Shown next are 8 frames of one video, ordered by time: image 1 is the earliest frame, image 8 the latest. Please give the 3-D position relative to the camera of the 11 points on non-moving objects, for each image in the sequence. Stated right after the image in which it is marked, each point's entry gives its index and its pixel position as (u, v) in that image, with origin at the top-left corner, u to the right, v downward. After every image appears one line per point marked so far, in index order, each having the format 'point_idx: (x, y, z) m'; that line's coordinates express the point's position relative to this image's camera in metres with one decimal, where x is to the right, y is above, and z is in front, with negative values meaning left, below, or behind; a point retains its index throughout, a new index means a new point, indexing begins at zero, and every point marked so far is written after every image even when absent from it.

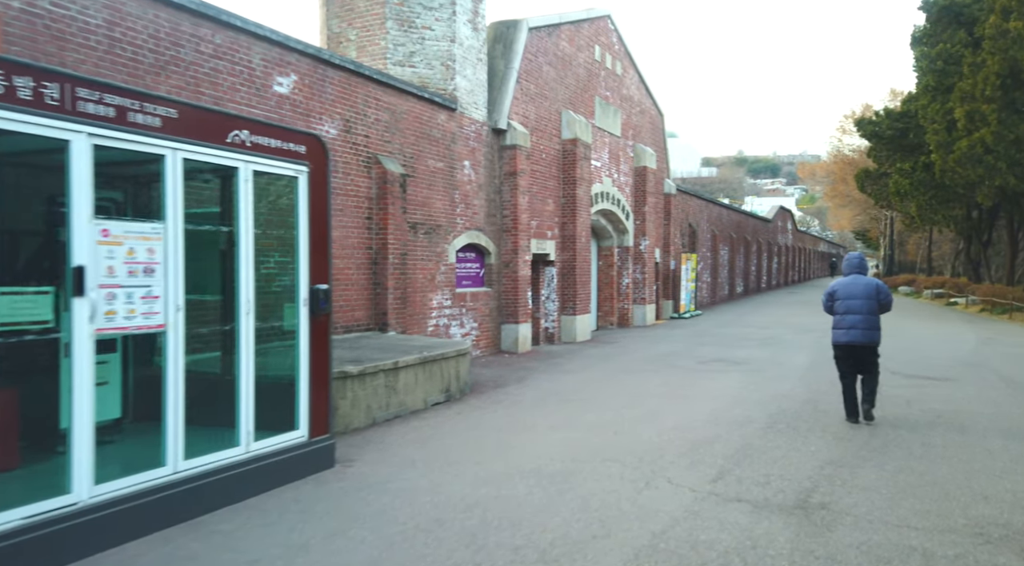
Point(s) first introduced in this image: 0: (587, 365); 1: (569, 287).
0: (+1.3, -1.5, +12.9) m
1: (+1.4, -0.1, +16.9) m
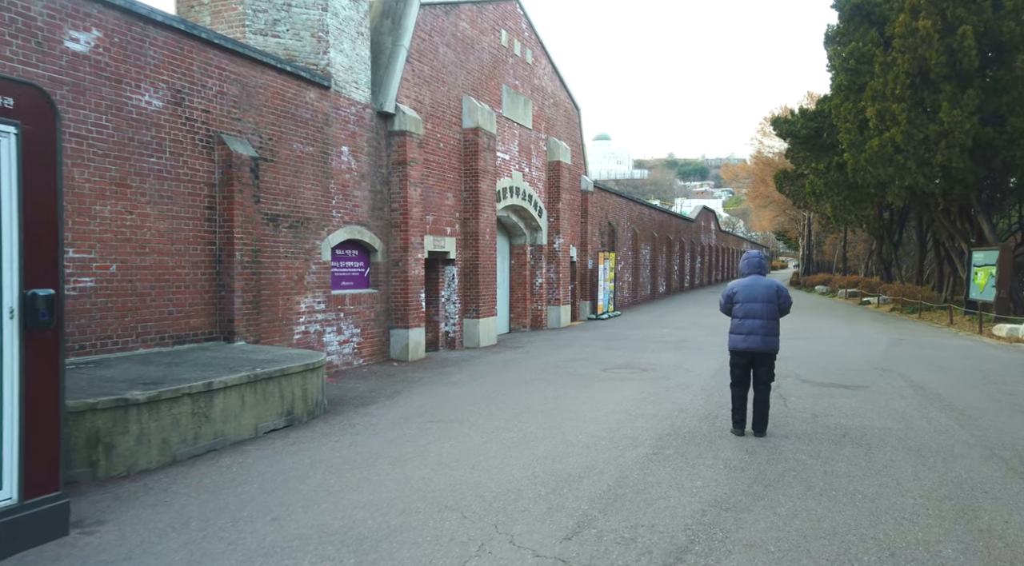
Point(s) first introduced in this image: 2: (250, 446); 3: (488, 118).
0: (-0.5, -1.5, +11.7) m
1: (-0.9, -0.1, +15.7) m
2: (-2.3, -1.5, +6.6) m
3: (-0.5, +3.6, +15.9) m
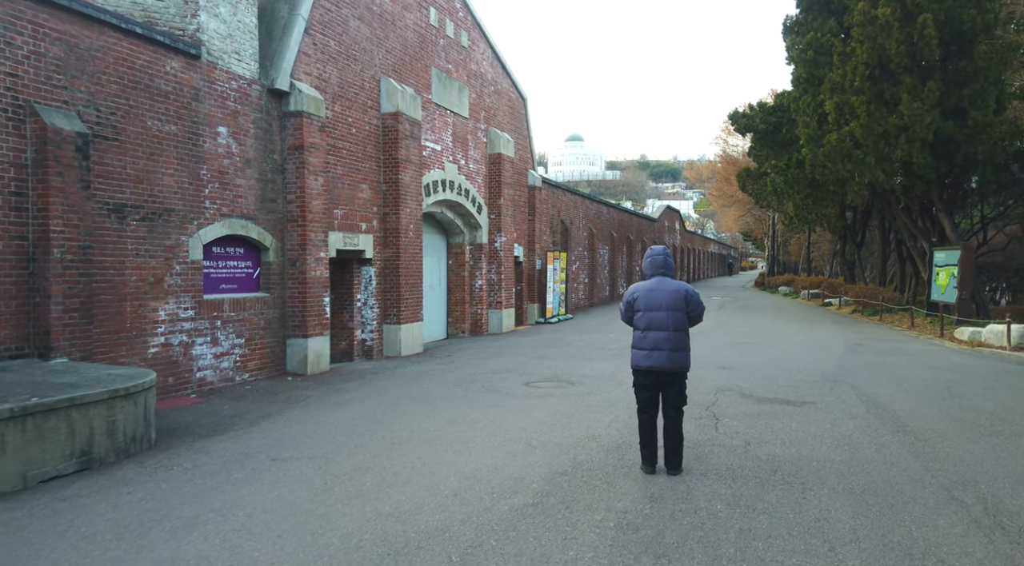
0: (-1.9, -1.5, +10.3) m
1: (-2.3, -0.2, +14.2) m
2: (-3.5, -1.5, +5.0) m
3: (-2.0, +3.6, +14.4) m
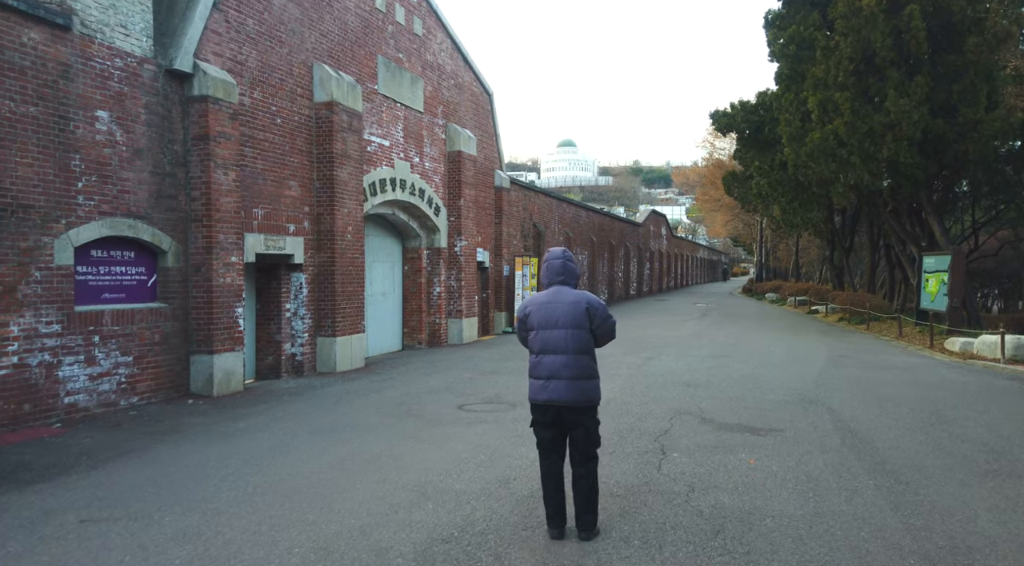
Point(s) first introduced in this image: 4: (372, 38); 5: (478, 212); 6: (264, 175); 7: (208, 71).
0: (-2.7, -1.6, +8.9) m
1: (-3.3, -0.3, +12.9) m
2: (-4.3, -1.6, +3.7) m
3: (-2.9, +3.4, +13.1) m
4: (-2.8, +4.9, +14.6) m
5: (-0.9, +1.9, +19.6) m
6: (-3.9, +1.7, +11.4) m
7: (-4.1, +2.9, +10.0) m
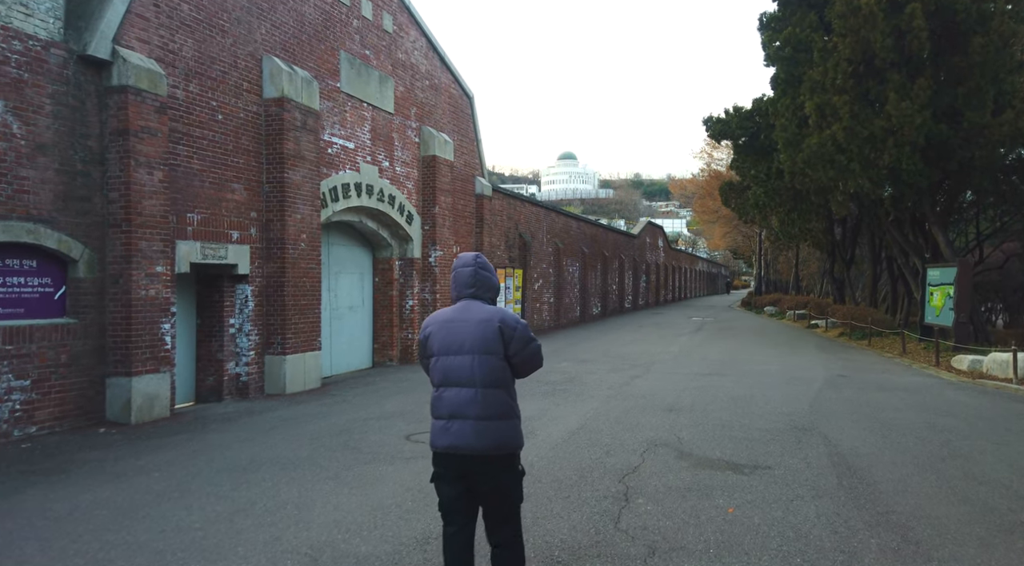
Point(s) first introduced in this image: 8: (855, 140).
0: (-3.3, -1.8, +7.8) m
1: (-3.8, -0.5, +11.8) m
2: (-4.9, -1.6, +2.5) m
3: (-3.5, +3.2, +12.1) m
4: (-3.3, +4.6, +13.5) m
5: (-1.4, +1.6, +18.5) m
6: (-4.4, +1.5, +10.4) m
7: (-4.7, +2.7, +9.0) m
8: (+8.9, +3.7, +19.0) m
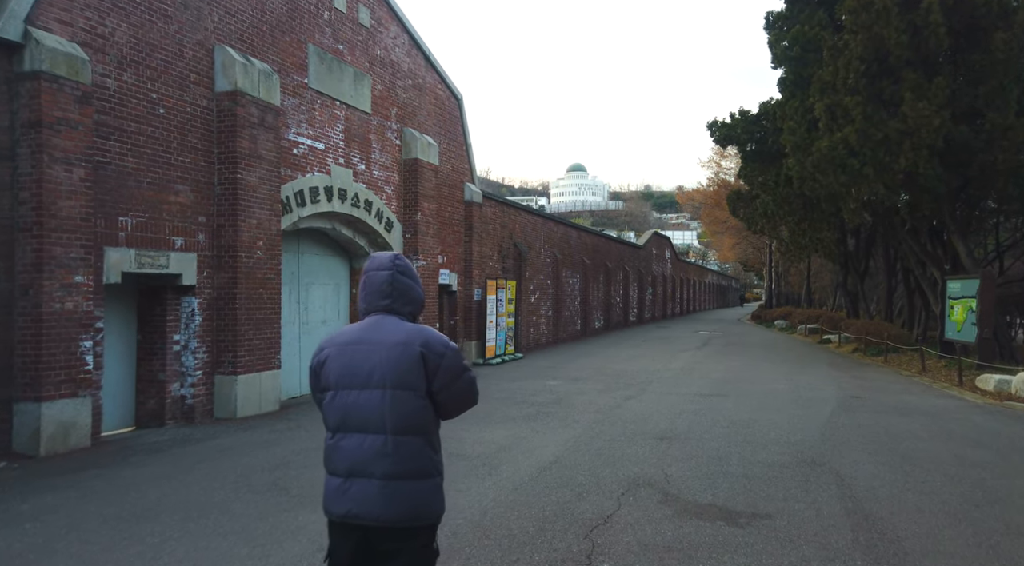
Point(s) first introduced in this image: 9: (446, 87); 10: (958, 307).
0: (-3.7, -1.9, +6.6) m
1: (-4.1, -0.7, +10.7) m
2: (-5.3, -1.6, +1.4) m
3: (-3.8, +3.0, +11.0) m
4: (-3.6, +4.4, +12.5) m
5: (-1.6, +1.3, +17.4) m
6: (-4.8, +1.4, +9.3) m
7: (-5.1, +2.6, +7.9) m
8: (+8.6, +3.4, +17.8) m
9: (-1.6, +4.8, +18.0) m
10: (+10.7, -0.6, +17.5) m
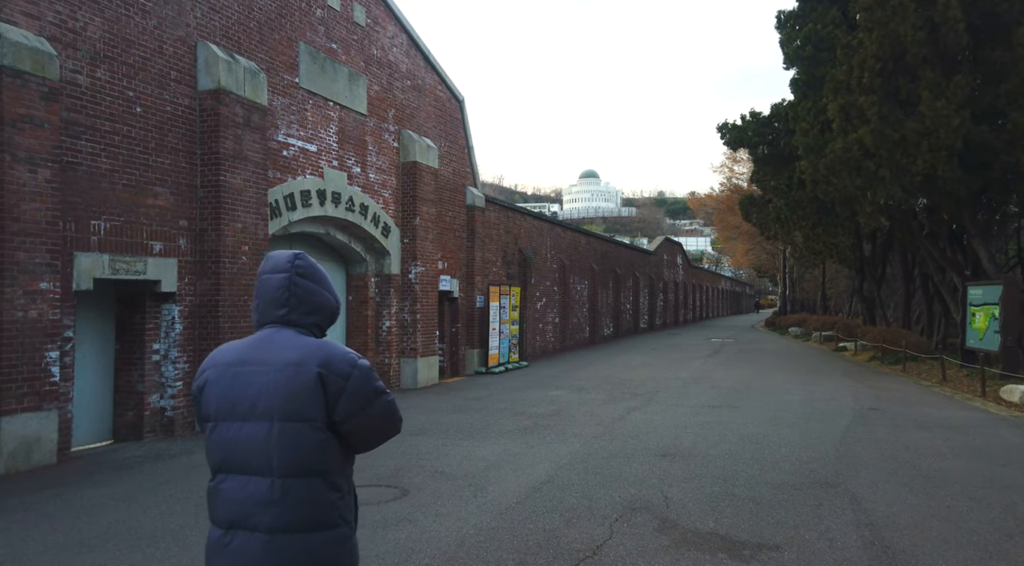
0: (-3.8, -1.9, +6.2) m
1: (-4.2, -0.8, +10.2) m
2: (-5.6, -1.6, +1.0) m
3: (-3.9, +2.9, +10.6) m
4: (-3.7, +4.3, +12.1) m
5: (-1.6, +1.1, +16.9) m
6: (-4.8, +1.3, +8.9) m
7: (-5.2, +2.5, +7.5) m
8: (+8.7, +3.2, +17.1) m
9: (-1.6, +4.6, +17.5) m
10: (+10.7, -0.7, +16.8) m
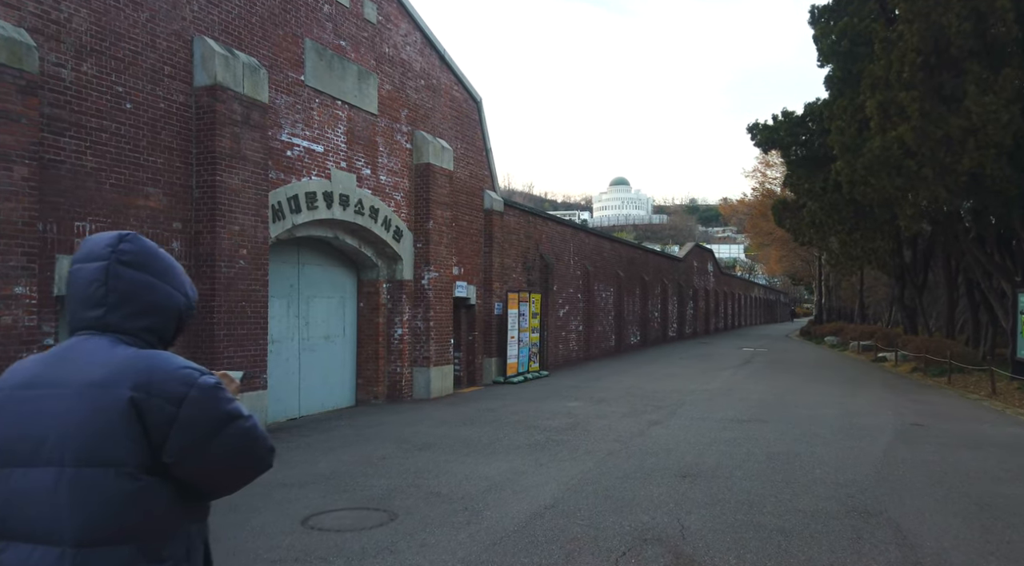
0: (-3.9, -1.9, +5.7) m
1: (-4.1, -0.8, +9.7) m
2: (-5.8, -1.6, +0.5) m
3: (-3.7, +2.9, +10.1) m
4: (-3.4, +4.2, +11.6) m
5: (-1.2, +1.0, +16.3) m
6: (-4.8, +1.2, +8.5) m
7: (-5.1, +2.5, +7.1) m
8: (+9.1, +3.1, +16.1) m
9: (-1.1, +4.5, +17.0) m
10: (+11.1, -0.8, +15.7) m
